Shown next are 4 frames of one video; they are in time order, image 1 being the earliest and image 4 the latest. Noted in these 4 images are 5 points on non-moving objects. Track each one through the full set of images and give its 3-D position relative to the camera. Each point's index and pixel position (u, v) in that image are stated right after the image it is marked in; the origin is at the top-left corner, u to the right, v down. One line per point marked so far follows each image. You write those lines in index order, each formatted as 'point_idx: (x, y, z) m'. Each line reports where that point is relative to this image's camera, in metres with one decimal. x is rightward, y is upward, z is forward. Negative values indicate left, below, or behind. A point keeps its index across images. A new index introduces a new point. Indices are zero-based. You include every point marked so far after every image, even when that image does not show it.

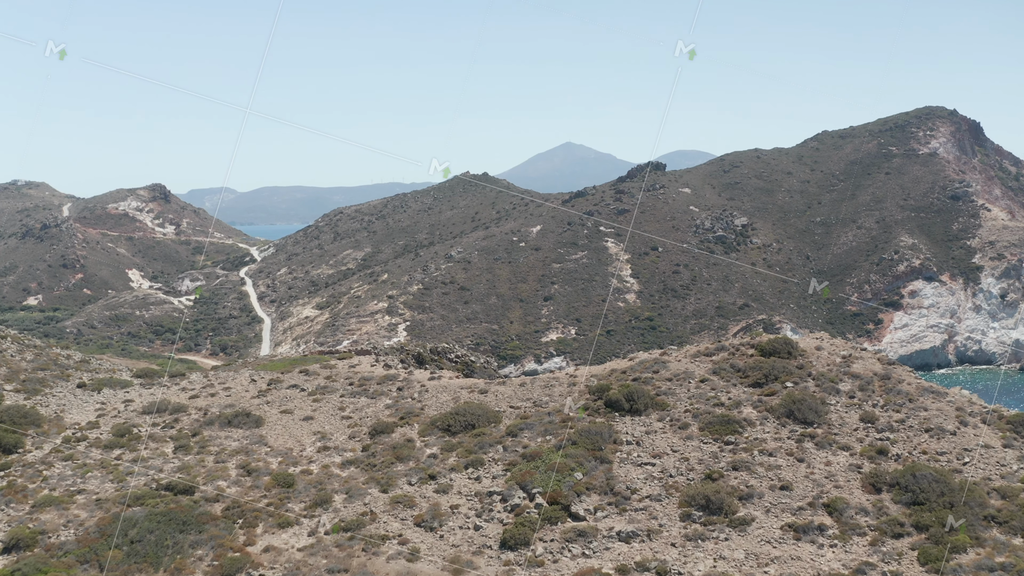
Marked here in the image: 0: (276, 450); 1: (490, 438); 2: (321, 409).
0: (-6.8, -4.7, +16.4) m
1: (-0.6, -4.0, +15.2) m
2: (-6.4, -4.1, +18.8) m
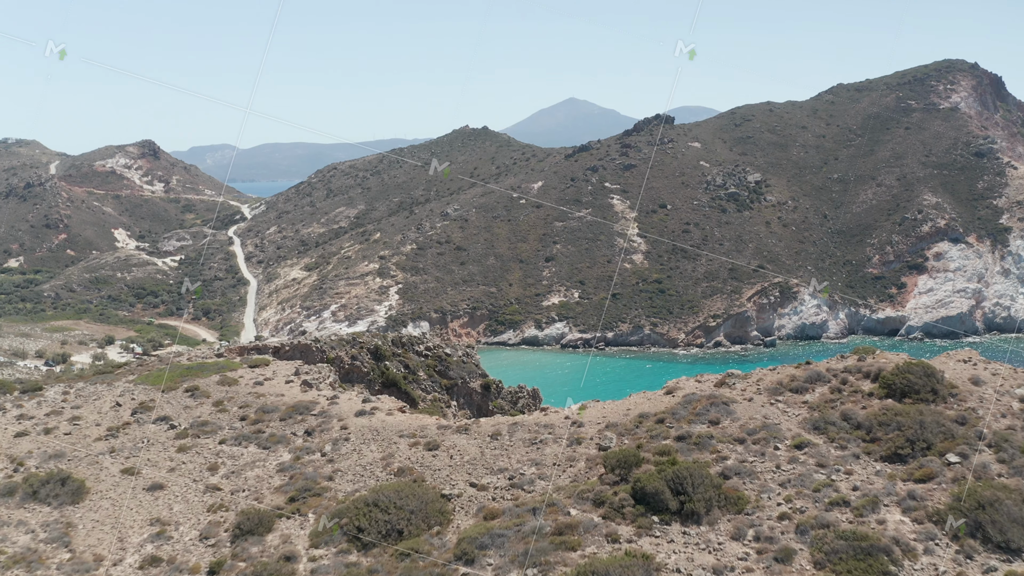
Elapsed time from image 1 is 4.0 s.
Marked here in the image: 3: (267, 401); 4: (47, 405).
0: (-7.5, -4.7, +9.7) m
1: (-1.3, -4.1, +8.4) m
2: (-7.1, -3.9, +12.1) m
3: (-6.3, -2.9, +14.5) m
4: (-13.6, -3.4, +16.5) m
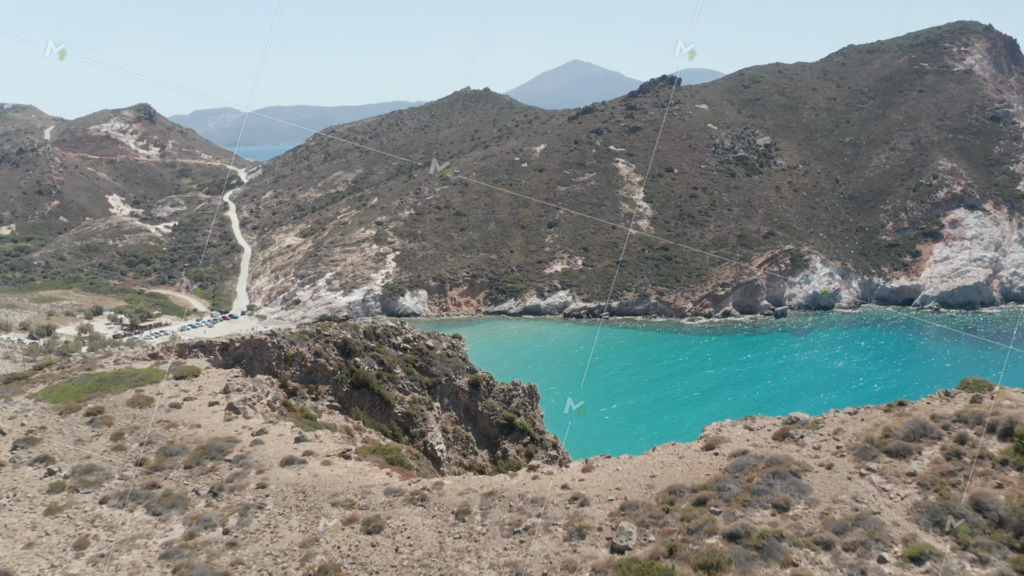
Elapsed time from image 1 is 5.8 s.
0: (-7.9, -5.0, +6.5) m
1: (-1.7, -4.5, +5.2) m
2: (-7.5, -4.1, +8.8) m
3: (-6.6, -3.0, +11.2) m
4: (-14.0, -3.3, +13.2) m
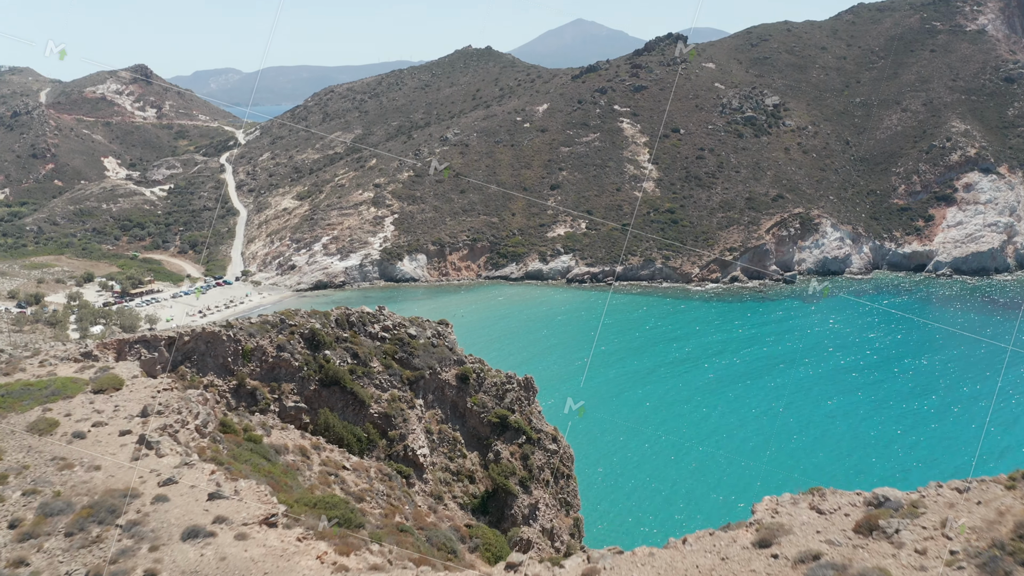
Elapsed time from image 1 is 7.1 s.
0: (-8.2, -5.4, +4.3) m
1: (-2.0, -5.0, +2.9) m
2: (-7.8, -4.4, +6.6) m
3: (-6.9, -3.1, +8.8) m
4: (-14.3, -3.3, +10.9) m
